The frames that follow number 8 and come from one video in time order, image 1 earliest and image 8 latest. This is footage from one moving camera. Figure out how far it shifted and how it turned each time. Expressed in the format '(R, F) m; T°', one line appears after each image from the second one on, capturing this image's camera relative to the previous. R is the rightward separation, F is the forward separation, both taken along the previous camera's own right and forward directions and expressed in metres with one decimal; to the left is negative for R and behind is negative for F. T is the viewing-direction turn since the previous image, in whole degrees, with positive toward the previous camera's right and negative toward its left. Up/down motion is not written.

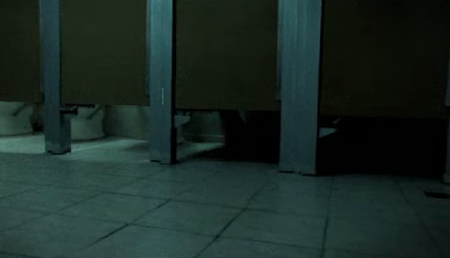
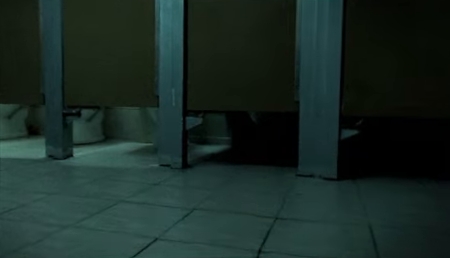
(-0.3, +0.2) m; +2°
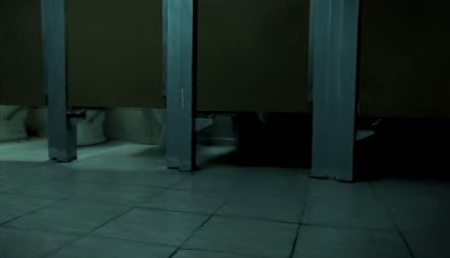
(-0.2, +0.1) m; +1°
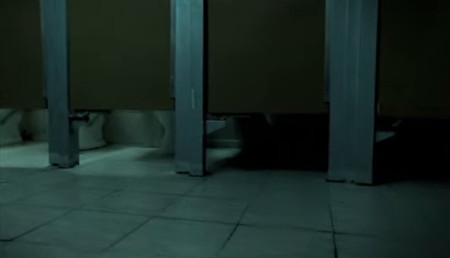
(-0.2, +0.2) m; +2°
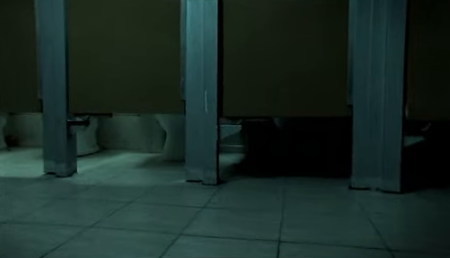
(-0.4, +0.3) m; +3°
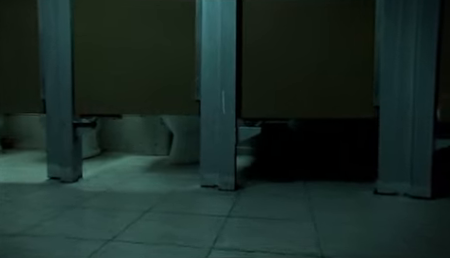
(-0.3, +0.2) m; +1°
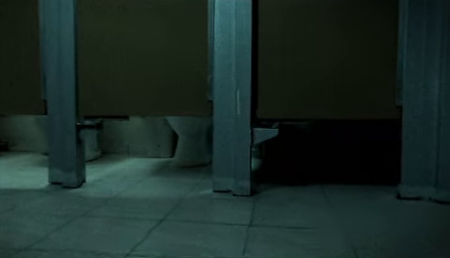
(-0.2, +0.2) m; +1°
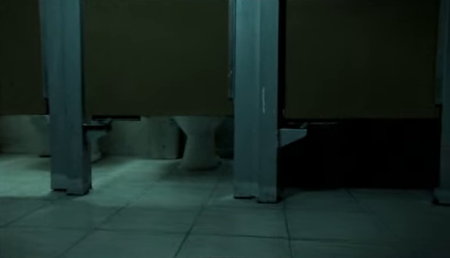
(-0.3, +0.3) m; +2°
